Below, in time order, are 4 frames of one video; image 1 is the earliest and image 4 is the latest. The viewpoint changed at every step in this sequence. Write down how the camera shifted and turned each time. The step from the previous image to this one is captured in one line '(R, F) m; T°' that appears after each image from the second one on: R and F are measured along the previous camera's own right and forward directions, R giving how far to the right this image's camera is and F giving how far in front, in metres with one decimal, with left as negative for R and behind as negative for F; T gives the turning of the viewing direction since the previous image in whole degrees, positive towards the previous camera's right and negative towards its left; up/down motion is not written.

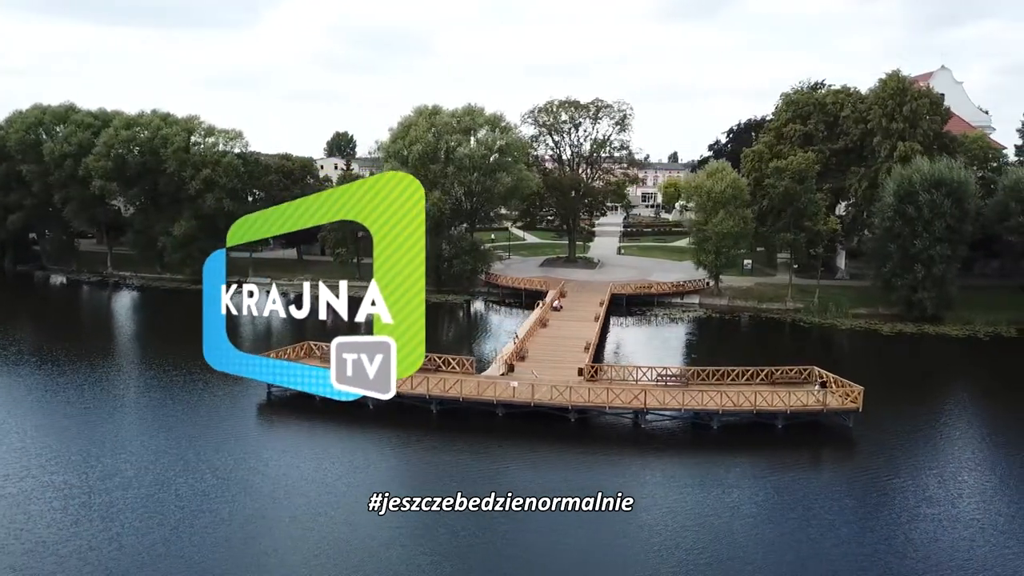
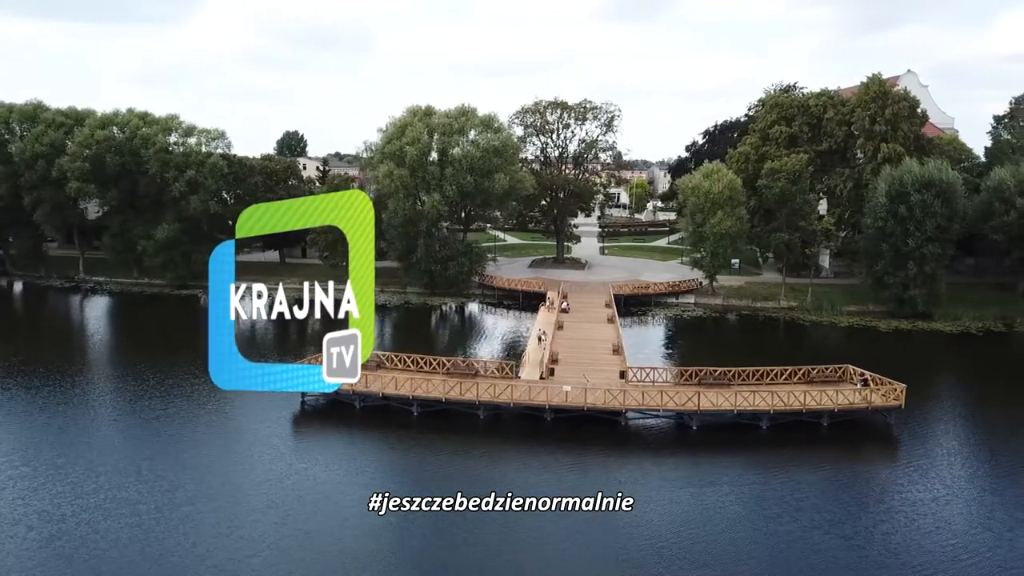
(-2.6, +0.4) m; +3°
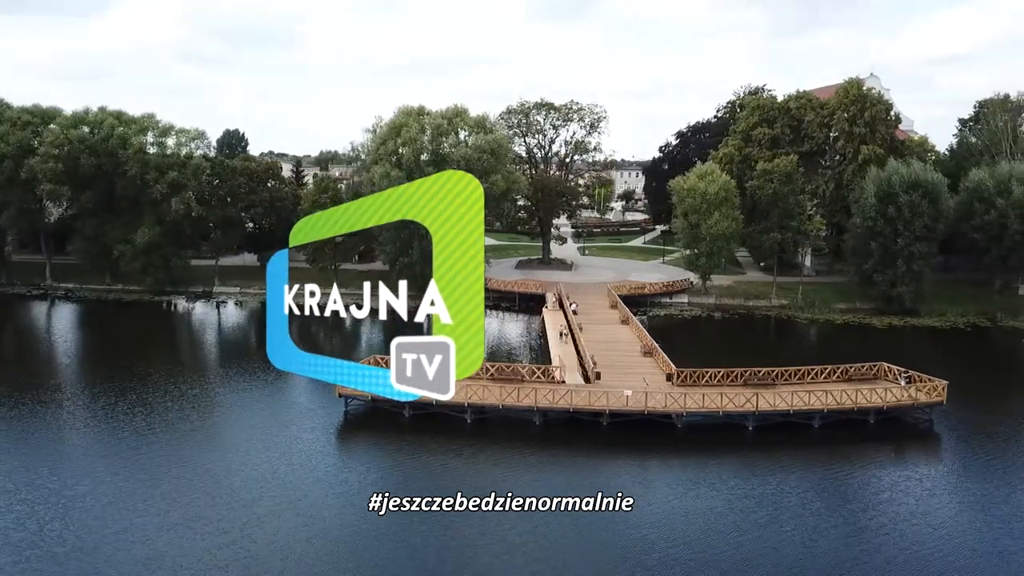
(-3.0, +0.4) m; +4°
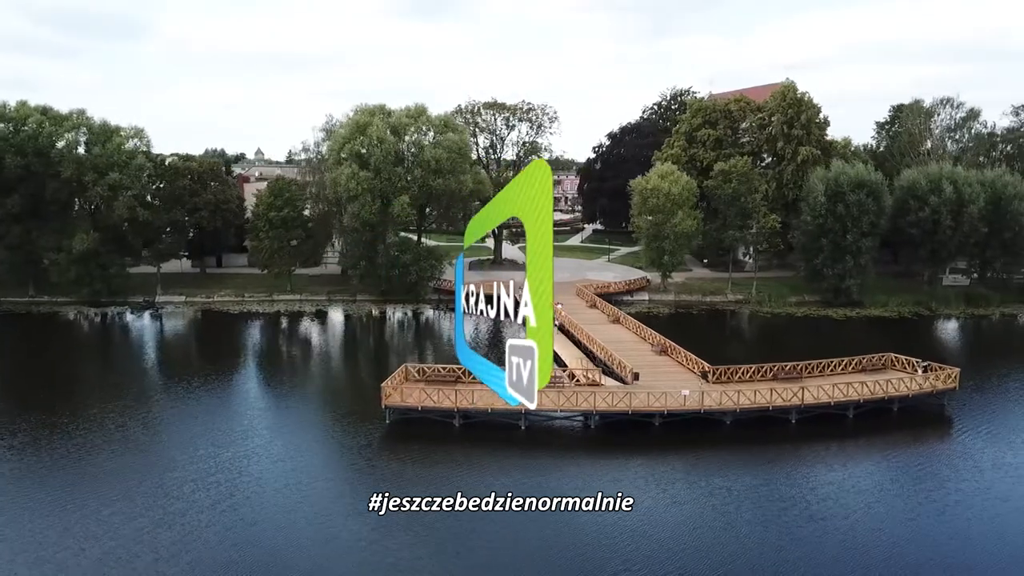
(-4.3, +0.6) m; +8°
